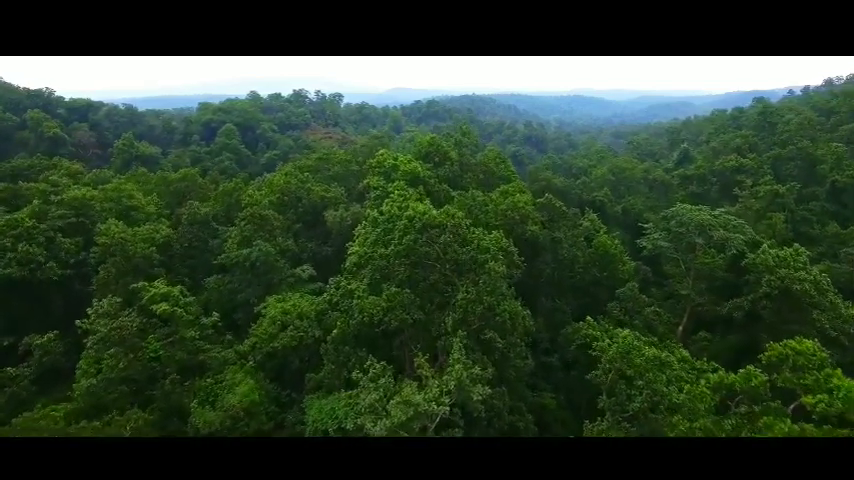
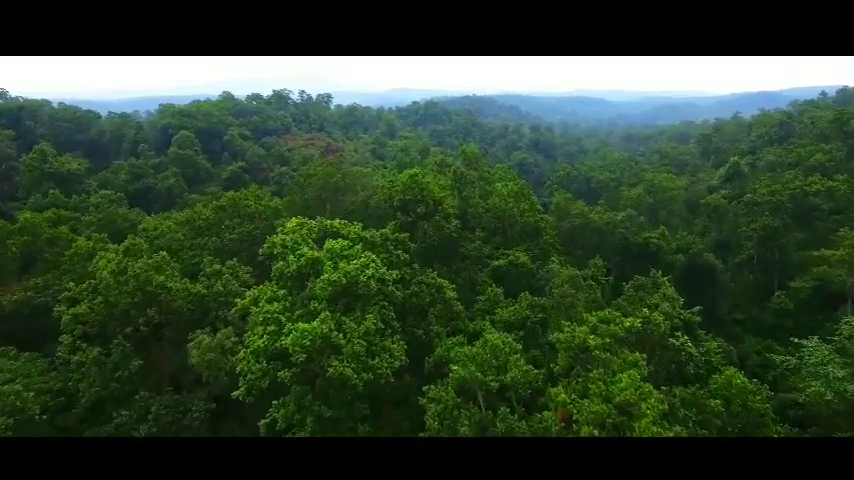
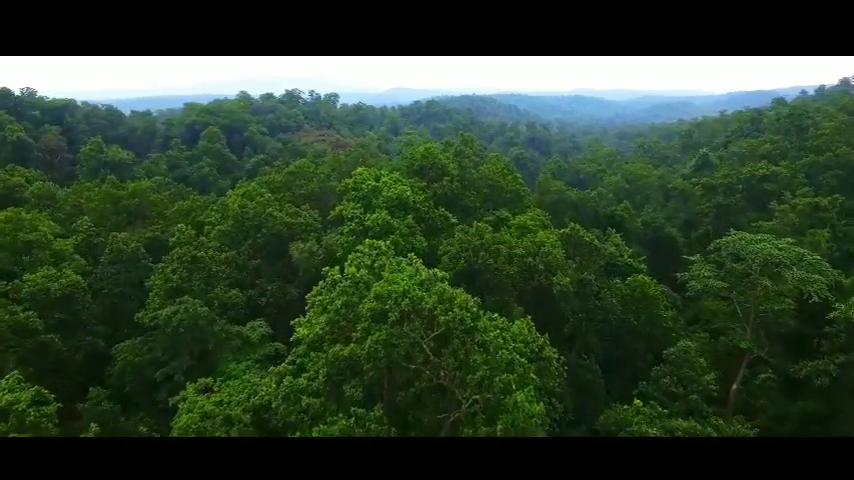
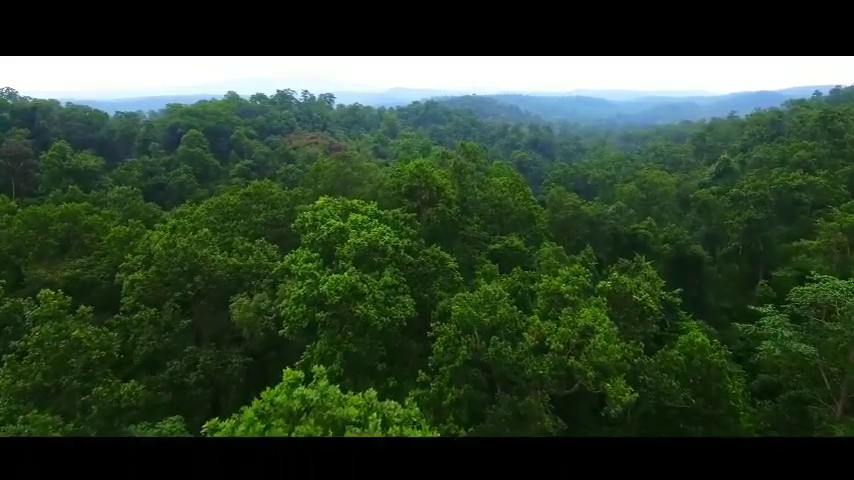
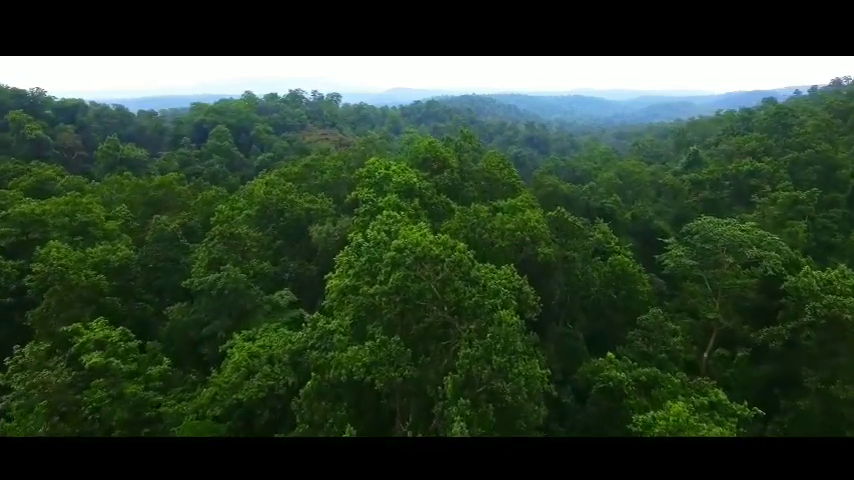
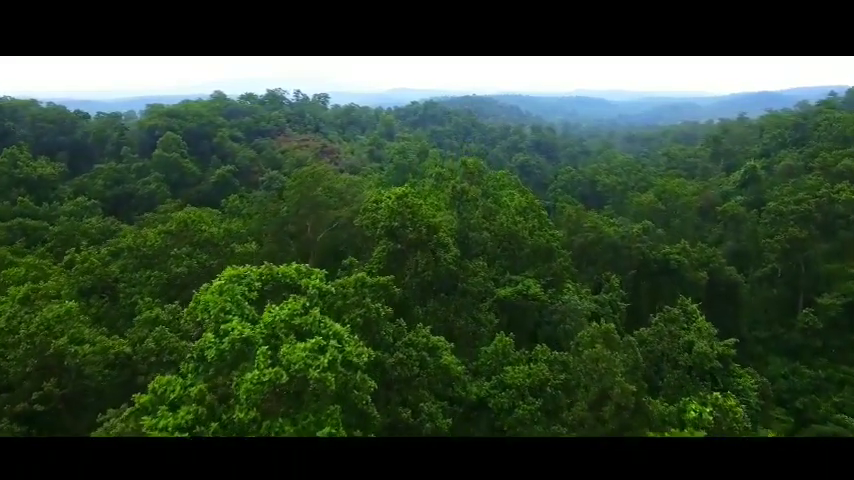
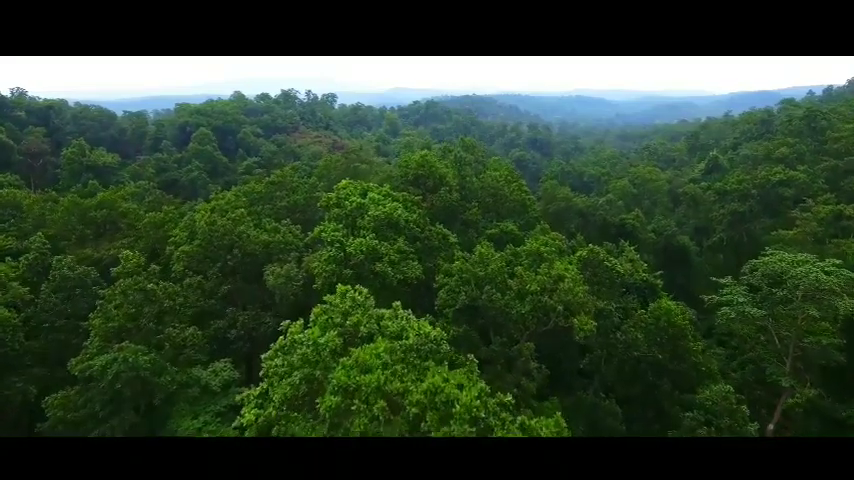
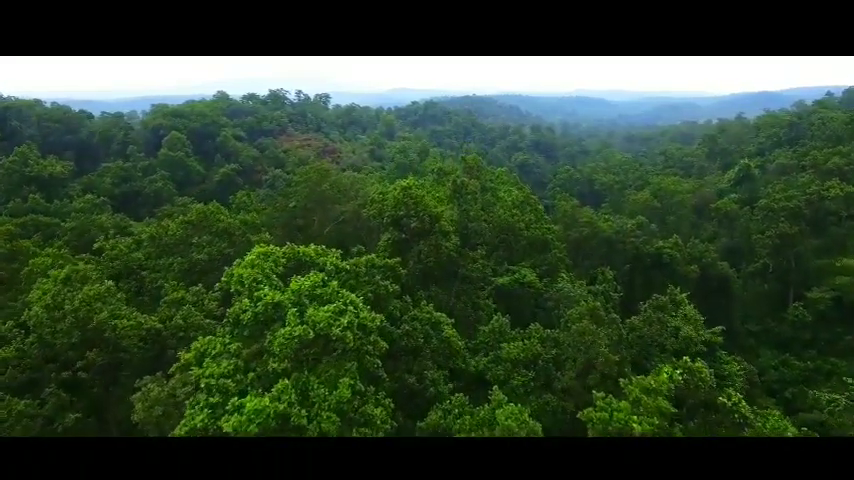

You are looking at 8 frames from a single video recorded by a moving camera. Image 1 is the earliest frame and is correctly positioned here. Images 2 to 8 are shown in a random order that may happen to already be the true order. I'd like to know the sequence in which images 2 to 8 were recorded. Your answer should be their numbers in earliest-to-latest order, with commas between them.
5, 3, 7, 4, 2, 8, 6
